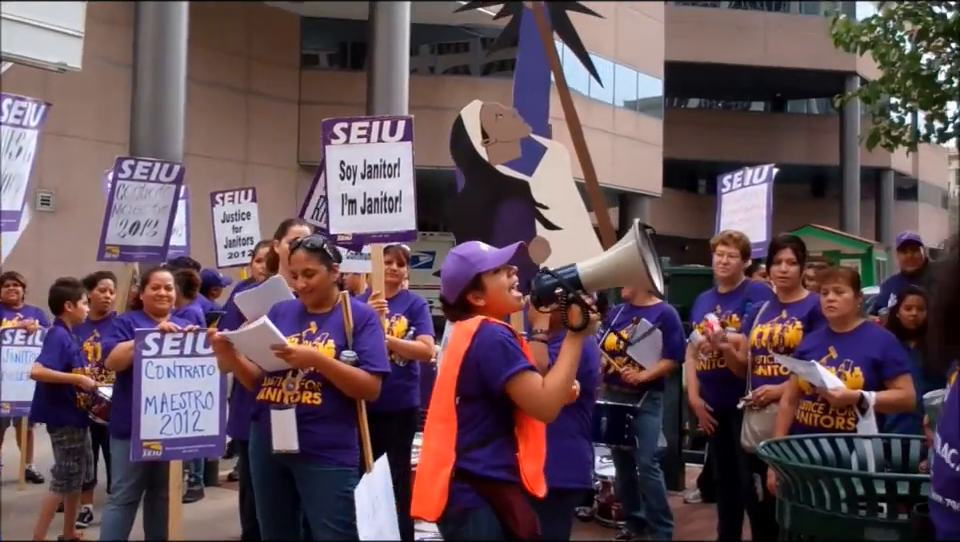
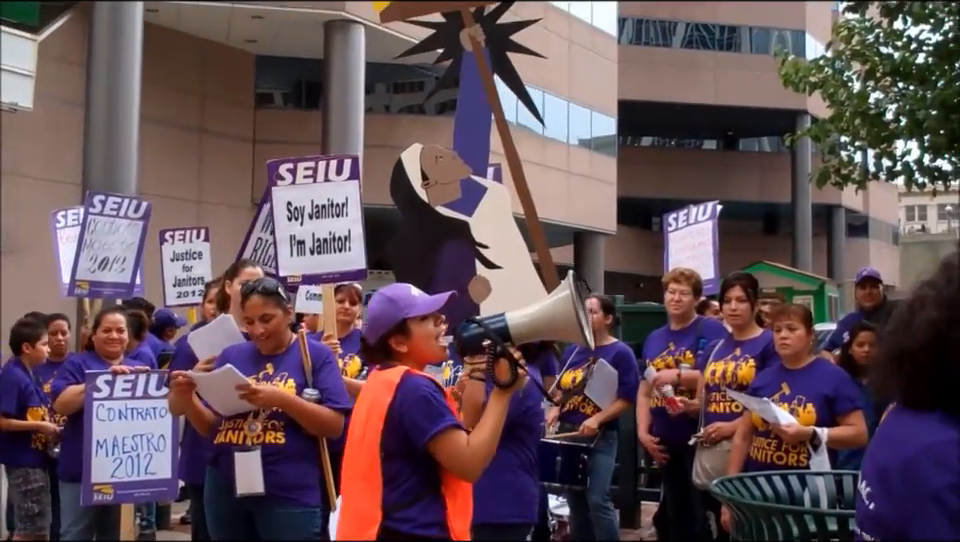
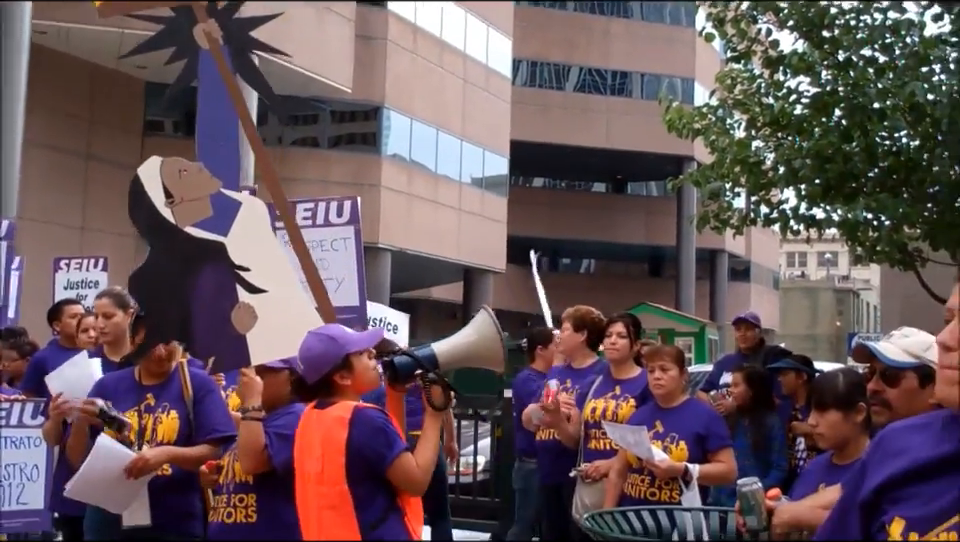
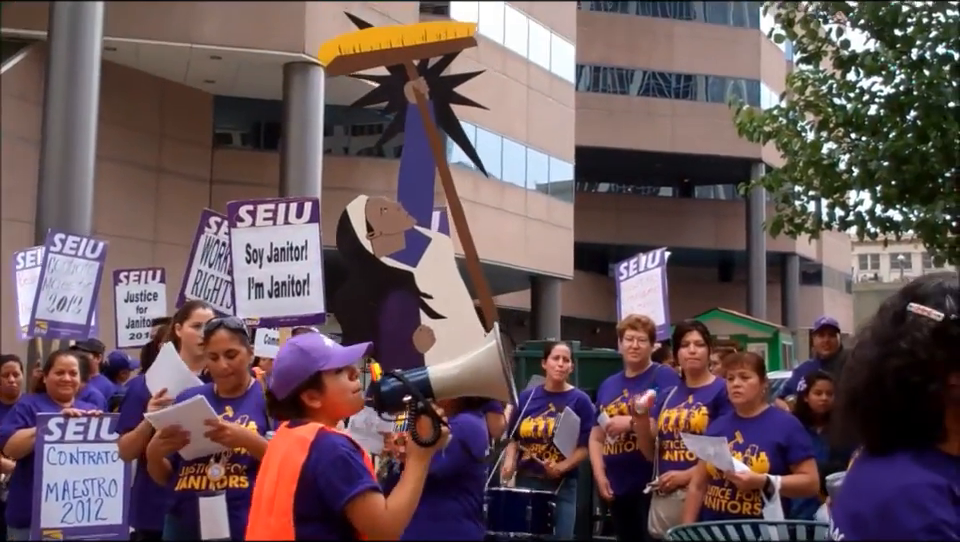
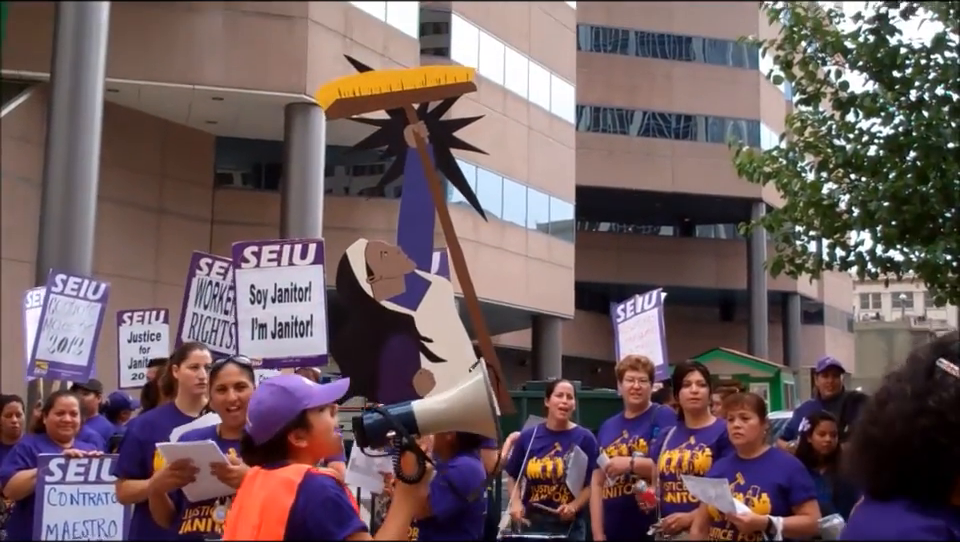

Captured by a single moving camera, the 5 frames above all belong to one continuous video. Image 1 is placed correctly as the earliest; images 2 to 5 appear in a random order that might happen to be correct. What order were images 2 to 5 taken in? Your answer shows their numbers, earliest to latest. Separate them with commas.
2, 4, 5, 3
